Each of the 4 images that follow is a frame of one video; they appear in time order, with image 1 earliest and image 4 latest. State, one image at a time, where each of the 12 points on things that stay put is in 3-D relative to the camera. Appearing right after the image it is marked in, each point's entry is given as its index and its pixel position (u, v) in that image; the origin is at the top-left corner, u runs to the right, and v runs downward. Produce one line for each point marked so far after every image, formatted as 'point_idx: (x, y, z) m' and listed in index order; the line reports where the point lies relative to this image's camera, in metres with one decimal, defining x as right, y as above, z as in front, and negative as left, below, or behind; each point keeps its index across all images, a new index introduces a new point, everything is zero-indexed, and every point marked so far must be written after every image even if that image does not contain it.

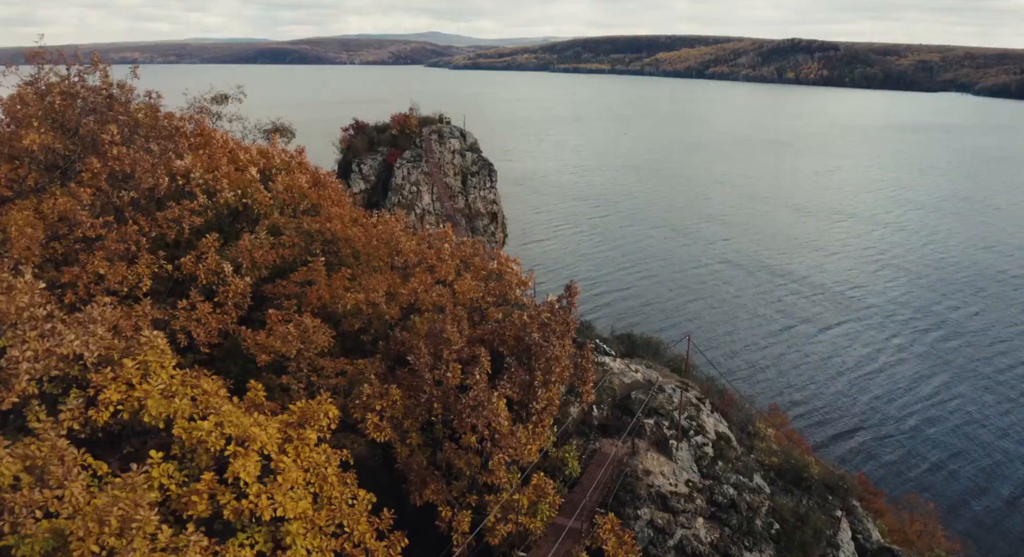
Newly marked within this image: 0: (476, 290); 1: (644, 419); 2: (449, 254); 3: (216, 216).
0: (-1.1, -0.4, +17.4) m
1: (+3.5, -3.7, +17.3) m
2: (-1.9, +0.7, +19.3) m
3: (-8.9, +1.8, +19.7) m
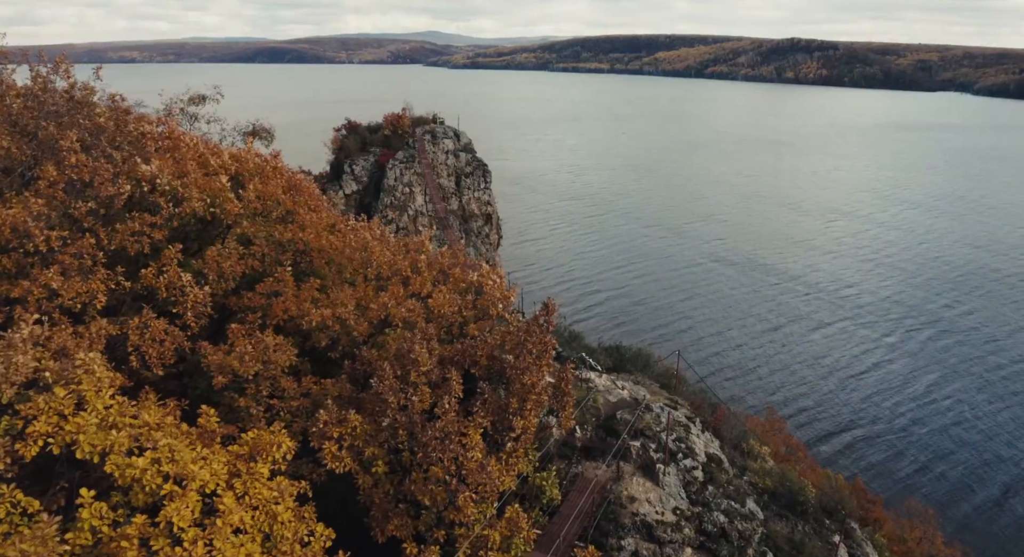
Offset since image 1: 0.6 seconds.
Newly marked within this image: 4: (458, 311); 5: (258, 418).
0: (-1.6, -0.7, +16.4) m
1: (+2.9, -4.0, +16.3) m
2: (-2.4, +0.4, +18.3) m
3: (-9.4, +1.5, +18.7) m
4: (-1.5, -0.8, +16.5) m
5: (-5.5, -3.0, +14.3) m
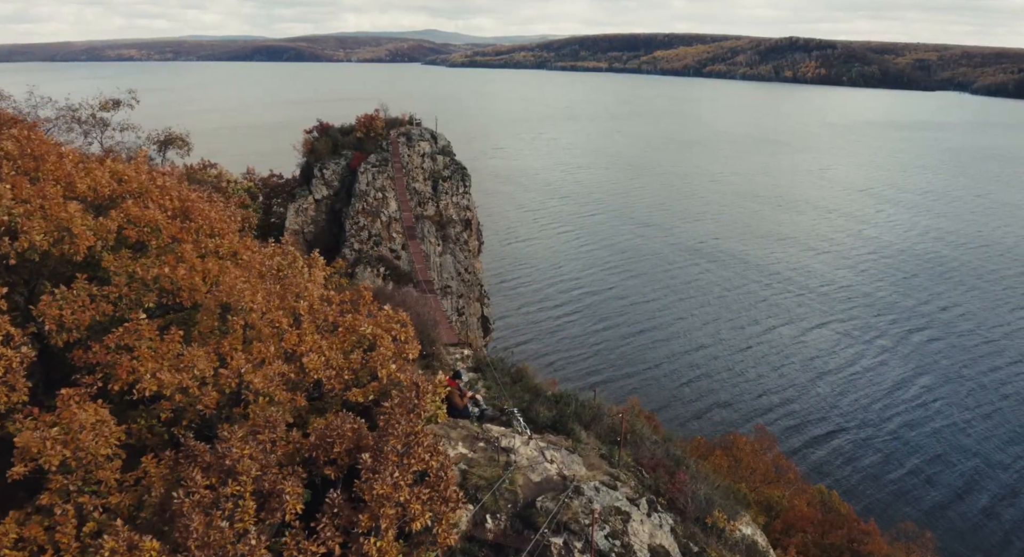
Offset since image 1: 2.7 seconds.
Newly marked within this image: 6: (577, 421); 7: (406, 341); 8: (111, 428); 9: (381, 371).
0: (-3.7, -1.8, +13.1) m
1: (+0.8, -5.1, +13.1) m
2: (-4.6, -0.7, +15.1) m
3: (-11.6, +0.4, +15.4) m
4: (-3.6, -1.9, +13.2) m
5: (-7.6, -4.1, +11.0) m
6: (+1.8, -4.0, +18.3) m
7: (-2.3, -1.3, +14.5) m
8: (-7.3, -2.8, +12.0) m
9: (-2.7, -1.8, +13.5) m
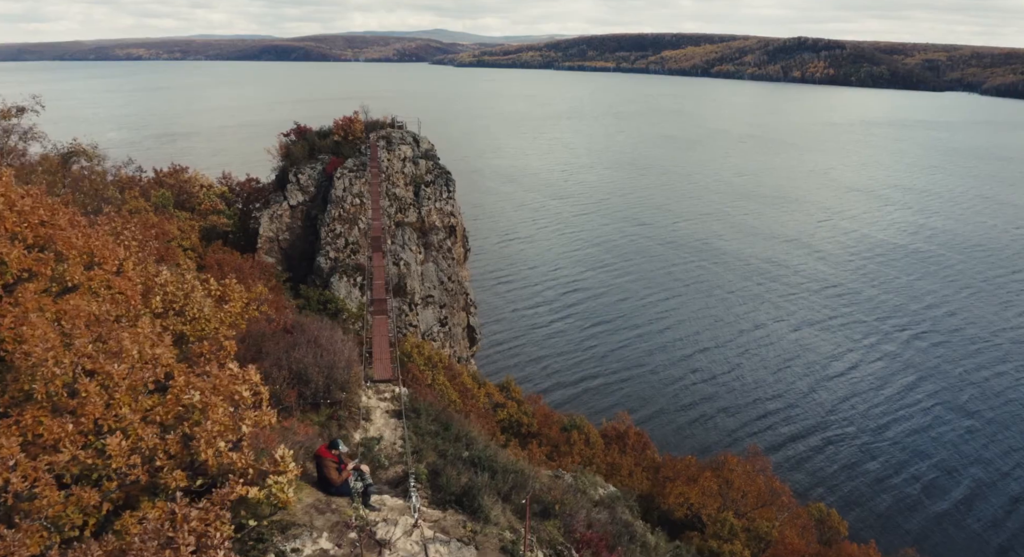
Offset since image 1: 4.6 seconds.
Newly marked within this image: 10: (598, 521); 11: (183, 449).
0: (-6.0, -2.8, +10.4) m
1: (-1.5, -6.1, +10.4) m
2: (-6.8, -1.7, +12.4) m
3: (-13.8, -0.6, +12.8) m
4: (-5.9, -2.9, +10.5) m
5: (-10.0, -5.1, +8.4) m
6: (-0.4, -5.0, +15.6) m
7: (-4.6, -2.3, +11.8) m
8: (-9.6, -3.7, +9.4) m
9: (-5.0, -2.8, +10.8) m
10: (+2.0, -6.2, +17.2) m
11: (-5.4, -2.9, +11.1) m
